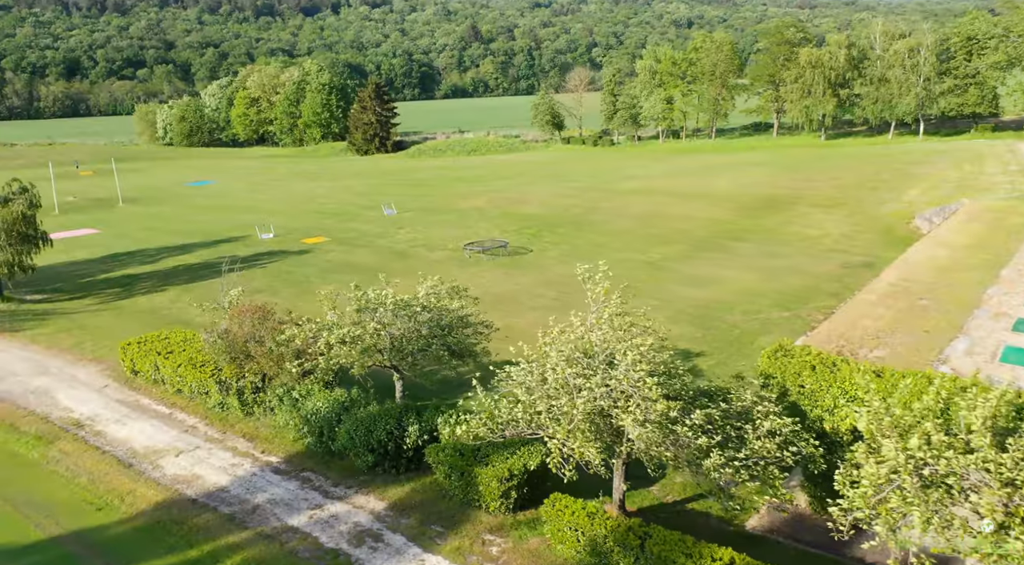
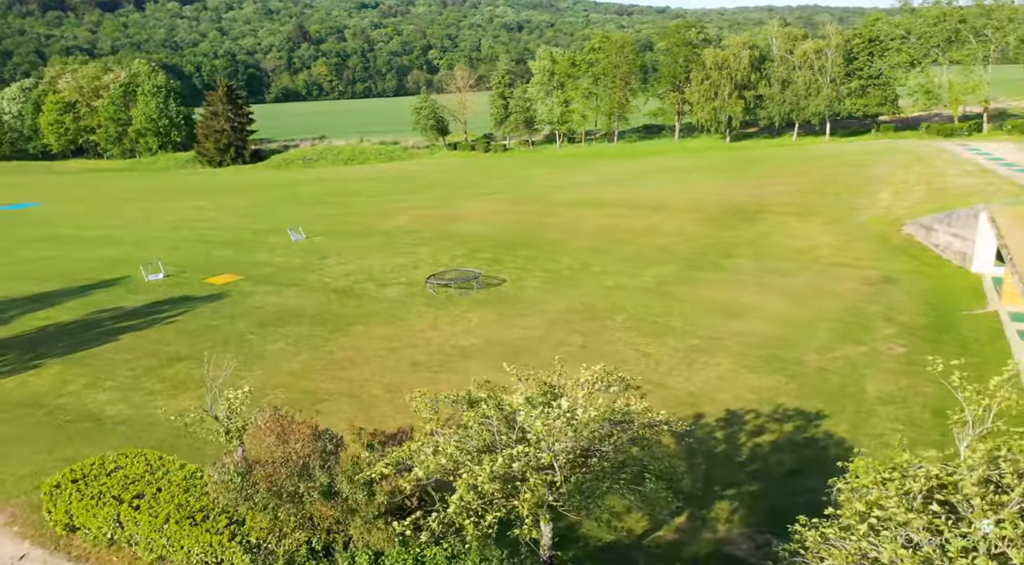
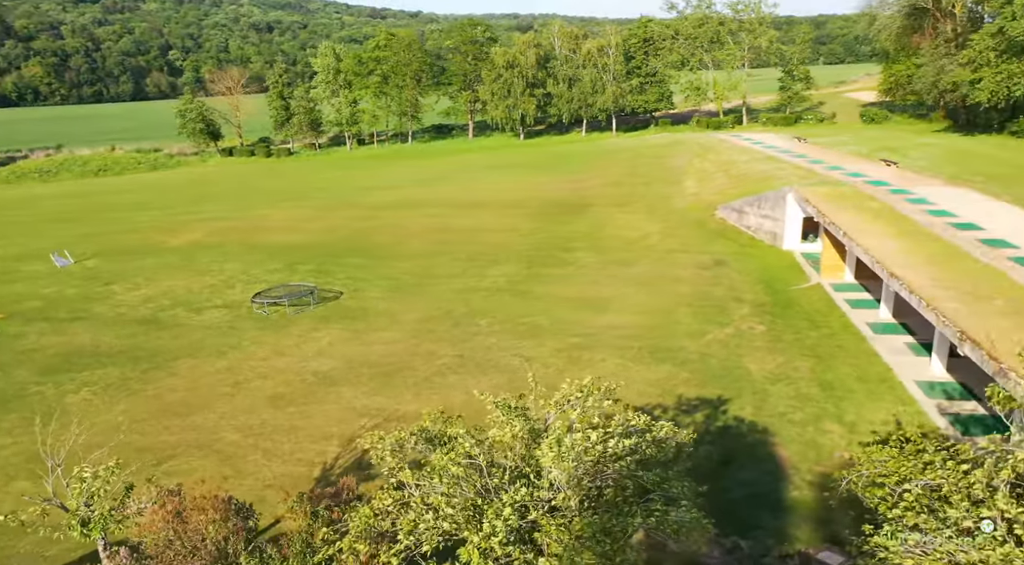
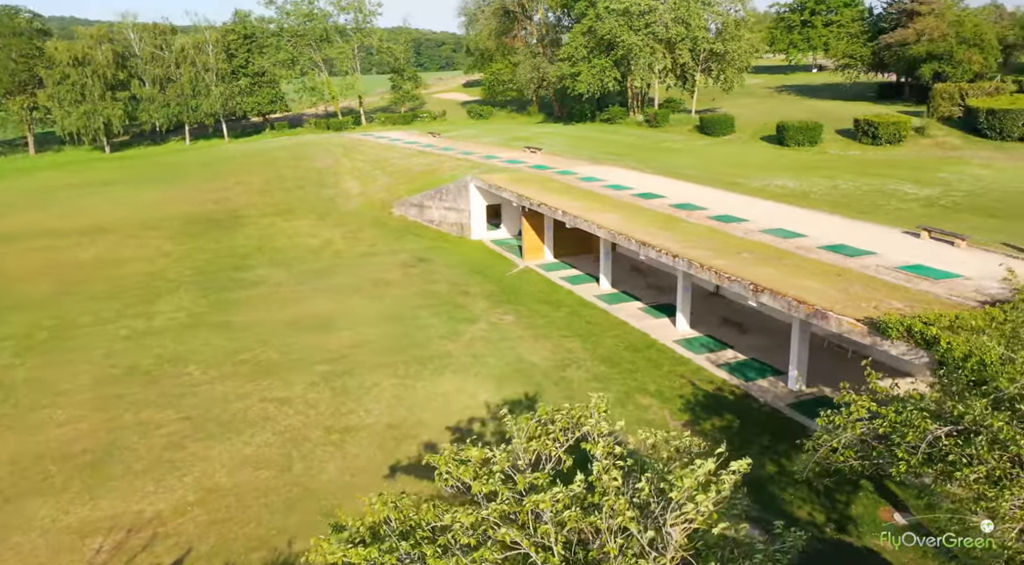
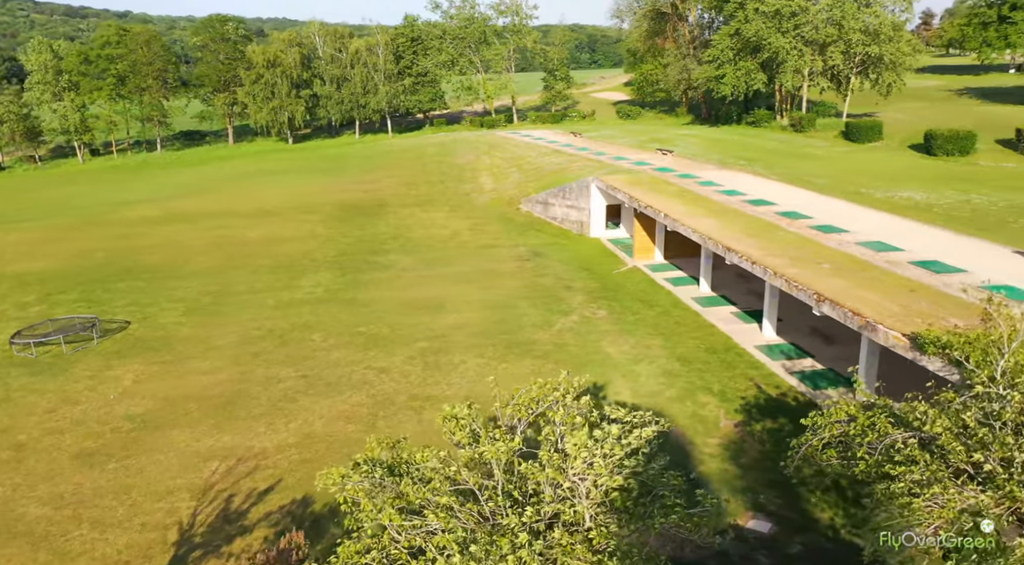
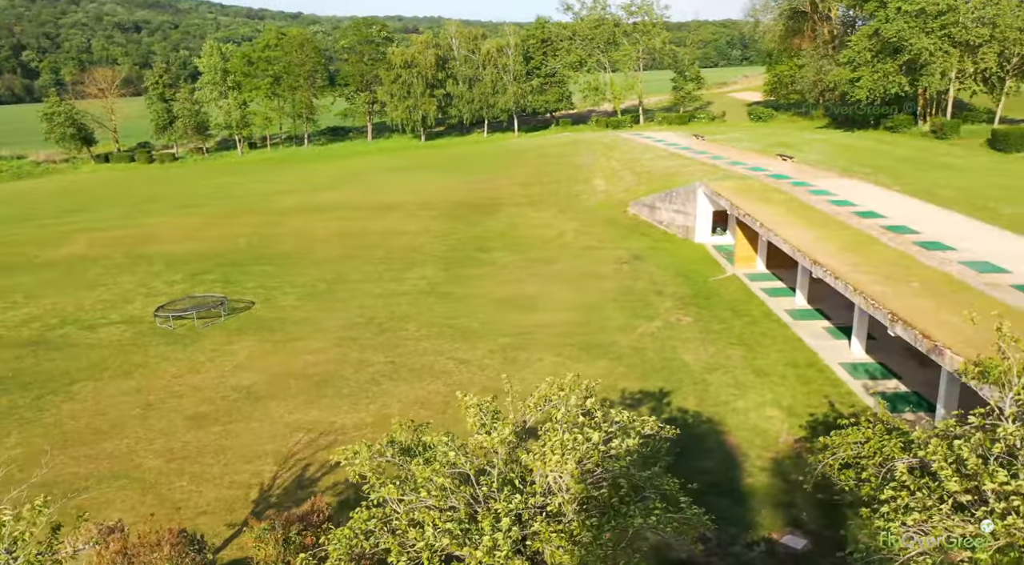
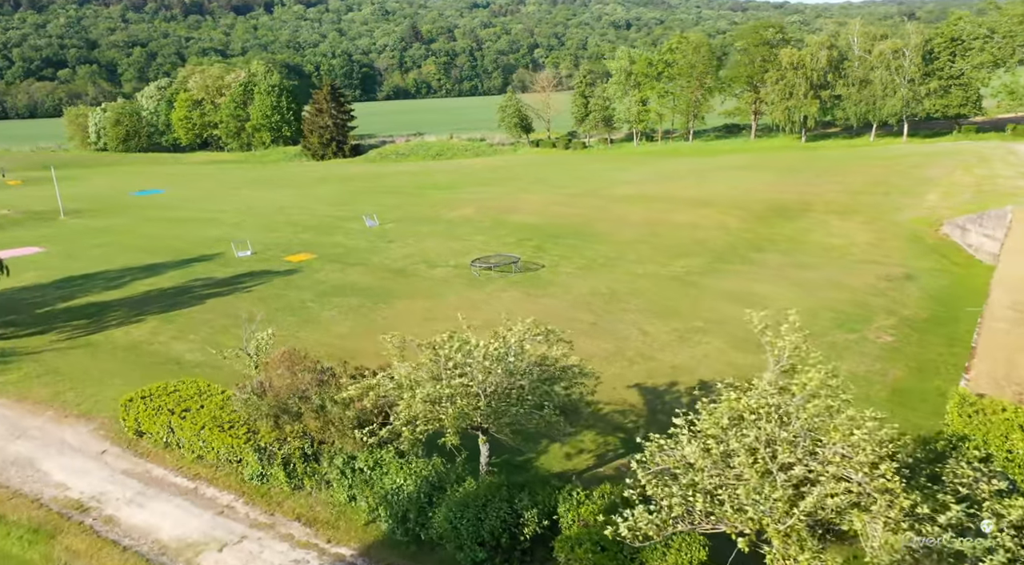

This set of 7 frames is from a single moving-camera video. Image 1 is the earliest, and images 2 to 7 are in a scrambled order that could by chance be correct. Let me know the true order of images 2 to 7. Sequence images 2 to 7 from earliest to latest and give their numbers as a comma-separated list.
7, 2, 3, 6, 5, 4
